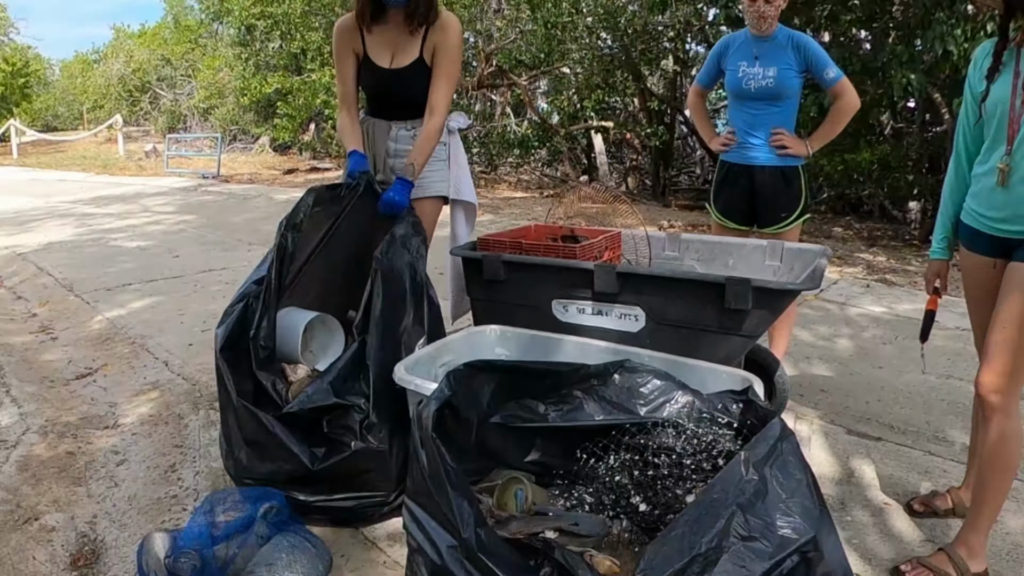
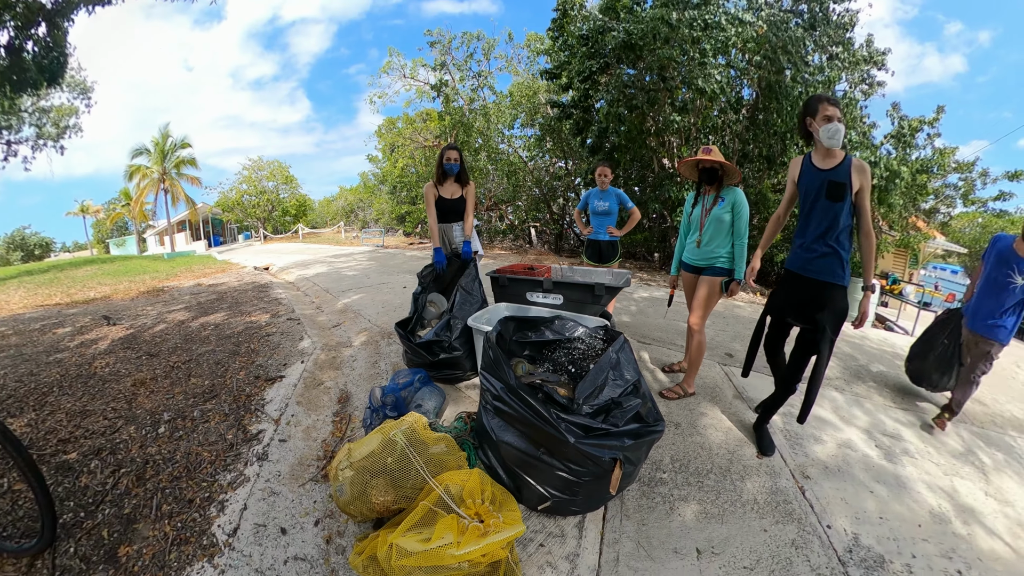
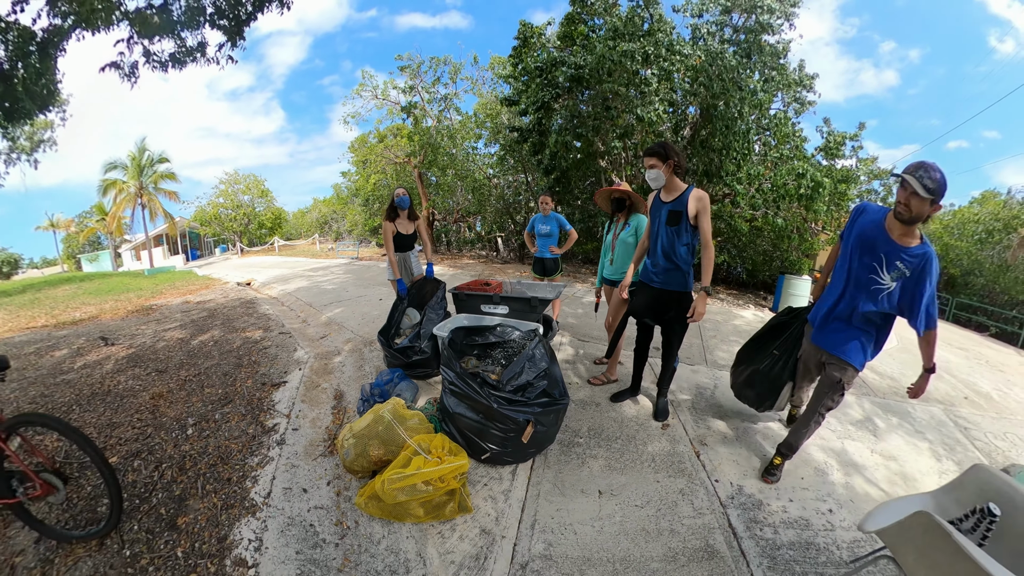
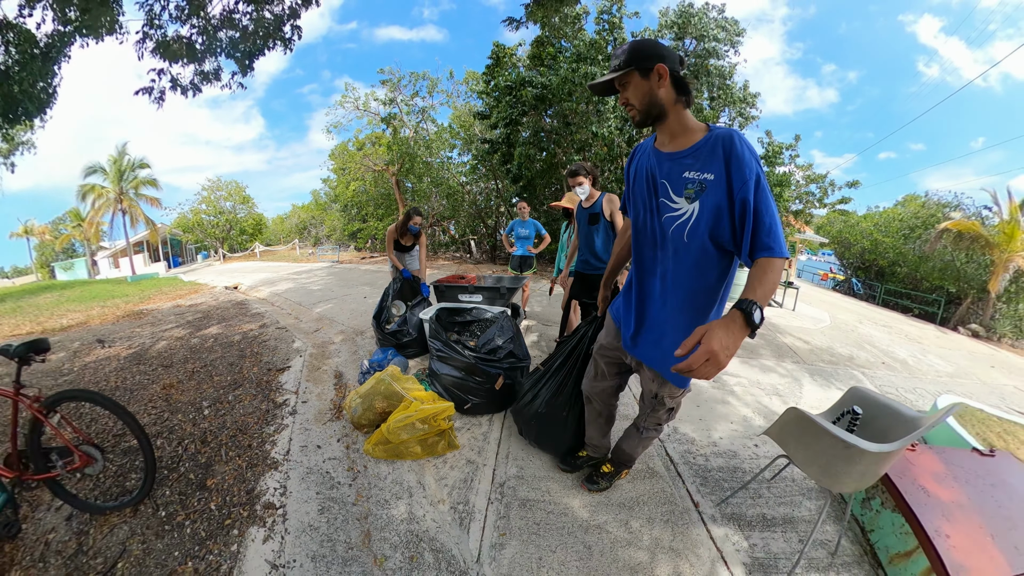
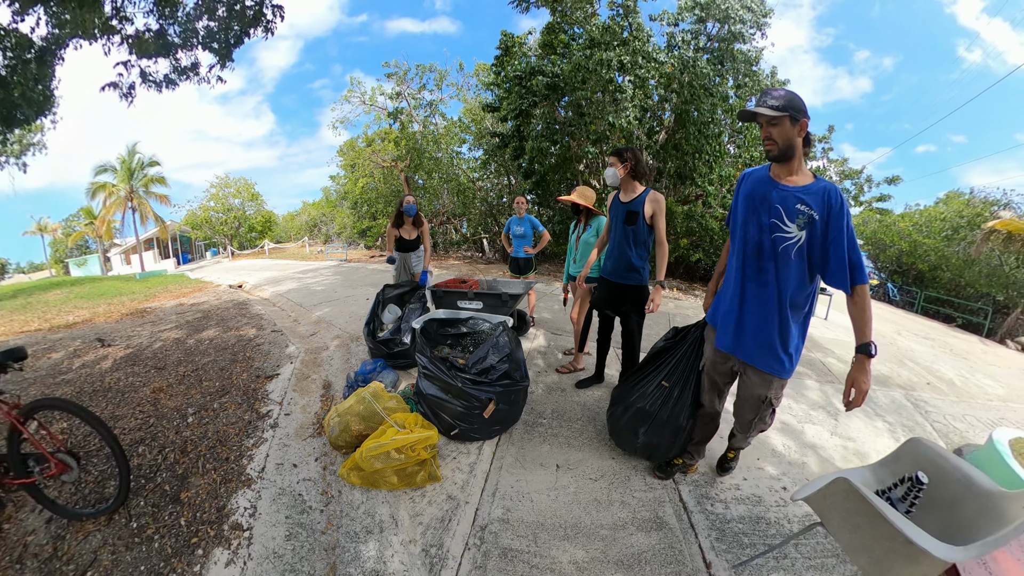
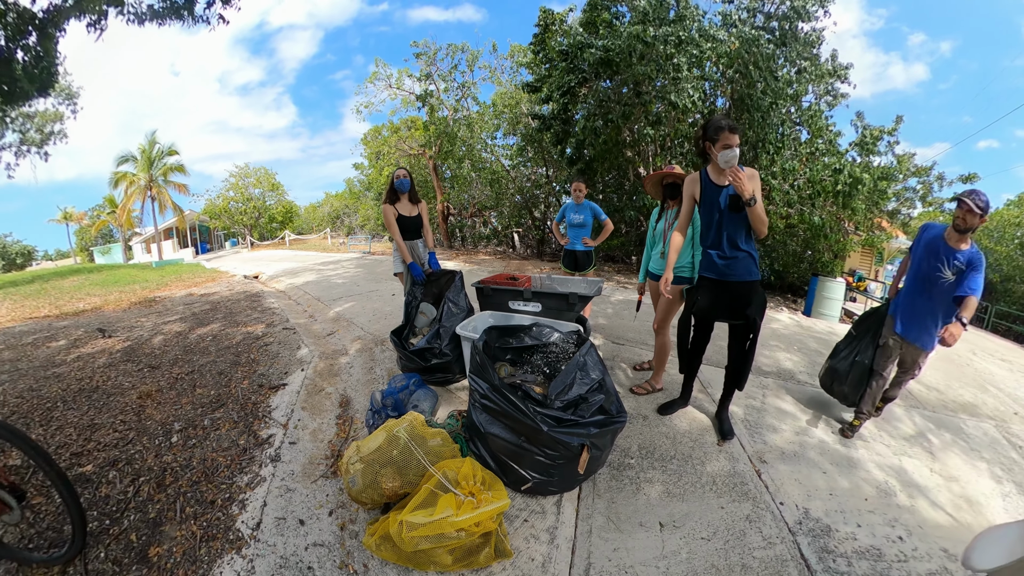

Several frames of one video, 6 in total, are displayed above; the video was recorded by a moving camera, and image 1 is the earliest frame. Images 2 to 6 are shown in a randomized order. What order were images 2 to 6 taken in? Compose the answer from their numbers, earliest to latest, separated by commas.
2, 6, 3, 5, 4
